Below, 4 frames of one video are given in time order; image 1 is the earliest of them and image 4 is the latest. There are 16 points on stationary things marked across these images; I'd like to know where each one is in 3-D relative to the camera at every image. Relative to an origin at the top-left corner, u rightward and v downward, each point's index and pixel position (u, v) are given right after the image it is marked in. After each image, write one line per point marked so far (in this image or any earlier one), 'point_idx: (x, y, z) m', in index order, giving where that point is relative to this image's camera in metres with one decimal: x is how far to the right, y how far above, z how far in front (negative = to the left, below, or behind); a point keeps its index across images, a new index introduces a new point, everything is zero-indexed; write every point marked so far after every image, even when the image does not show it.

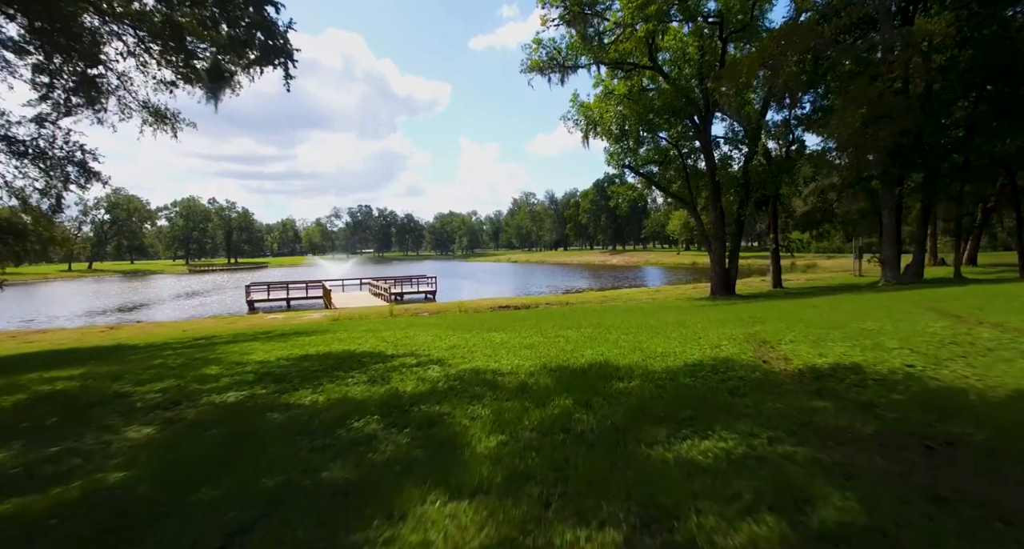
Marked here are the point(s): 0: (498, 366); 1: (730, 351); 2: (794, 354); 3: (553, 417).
0: (-0.2, -1.3, +7.5) m
1: (+2.9, -1.0, +6.8) m
2: (+3.3, -0.9, +6.1) m
3: (+0.4, -1.3, +4.7) m
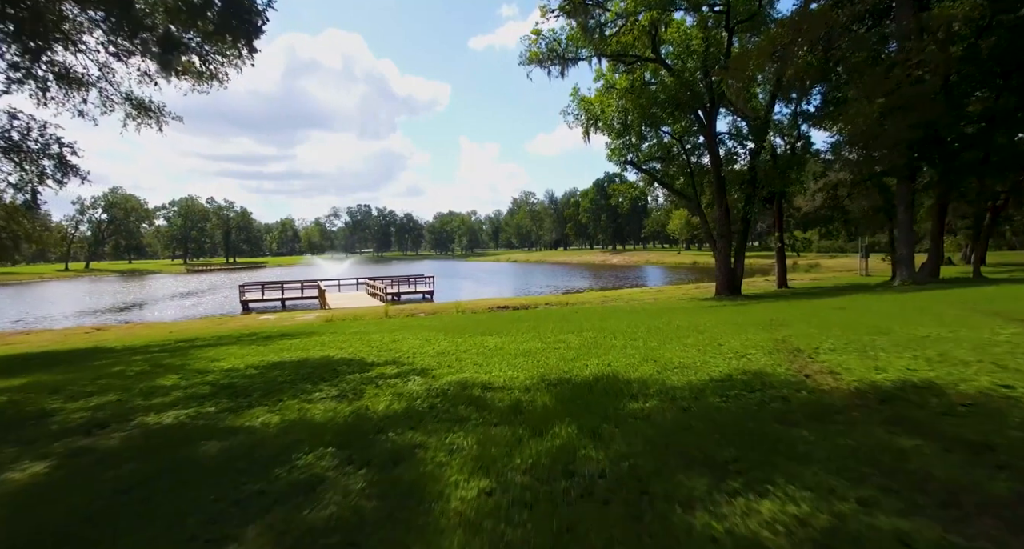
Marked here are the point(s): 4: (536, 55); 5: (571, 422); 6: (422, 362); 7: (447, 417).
0: (-0.3, -1.3, +6.4) m
1: (+2.8, -1.0, +5.8) m
2: (+3.3, -0.9, +5.1) m
3: (+0.3, -1.3, +3.7) m
4: (+0.9, +8.2, +19.5) m
5: (+0.5, -1.3, +4.4) m
6: (-1.4, -1.4, +8.1) m
7: (-0.6, -1.4, +4.9) m
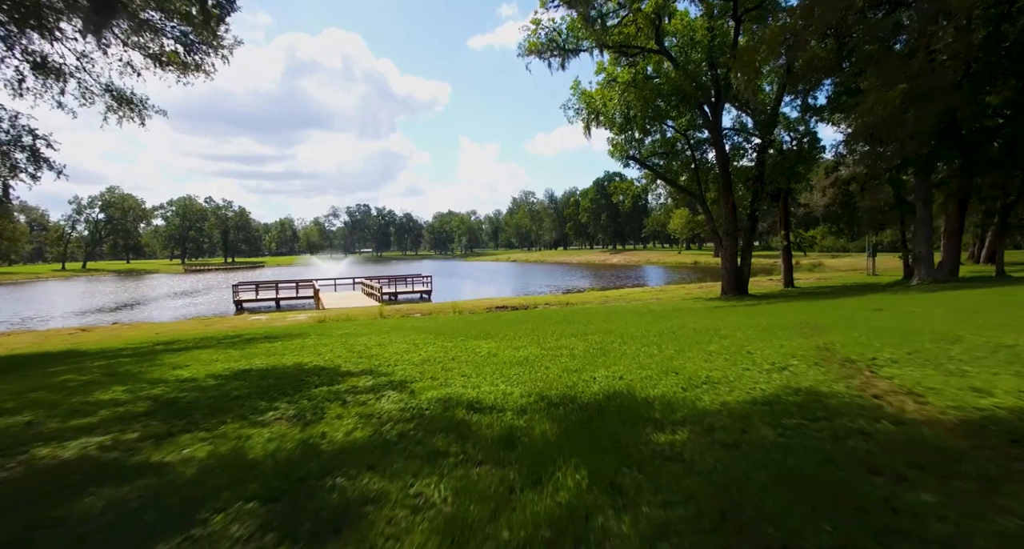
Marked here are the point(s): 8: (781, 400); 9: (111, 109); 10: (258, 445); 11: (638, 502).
0: (-0.4, -1.2, +5.4) m
1: (+2.7, -0.9, +4.7) m
2: (+3.2, -0.9, +4.0) m
3: (+0.2, -1.2, +2.6) m
4: (+0.8, +8.2, +18.4) m
5: (+0.4, -1.2, +3.3) m
6: (-1.5, -1.3, +7.0) m
7: (-0.7, -1.3, +3.8) m
8: (+2.2, -1.0, +4.1) m
9: (-10.5, +4.4, +13.3) m
10: (-2.1, -1.4, +4.2) m
11: (+0.6, -1.2, +2.7) m
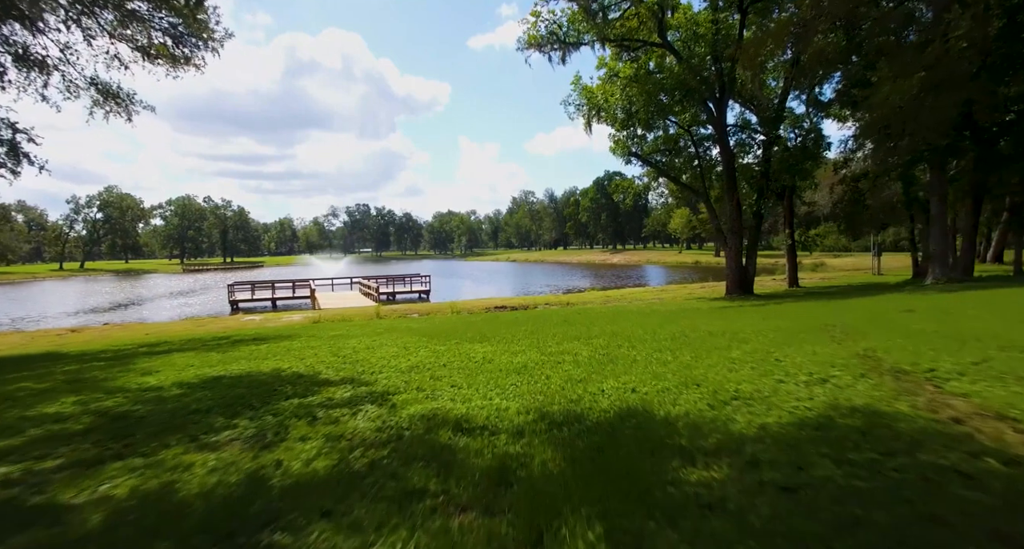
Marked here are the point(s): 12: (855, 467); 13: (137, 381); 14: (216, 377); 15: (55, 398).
0: (-0.4, -1.2, +4.6) m
1: (+2.7, -0.9, +4.0) m
2: (+3.1, -0.8, +3.3) m
3: (+0.2, -1.2, +1.8) m
4: (+0.8, +8.3, +17.6) m
5: (+0.4, -1.2, +2.5) m
6: (-1.5, -1.3, +6.2) m
7: (-0.7, -1.3, +3.1) m
8: (+2.1, -1.0, +3.4) m
9: (-10.6, +4.4, +12.5) m
10: (-2.1, -1.4, +3.4) m
11: (+0.6, -1.1, +1.9) m
12: (+1.8, -1.0, +2.7) m
13: (-5.9, -1.7, +8.2) m
14: (-4.6, -1.6, +8.1) m
15: (-5.9, -1.6, +6.7) m
